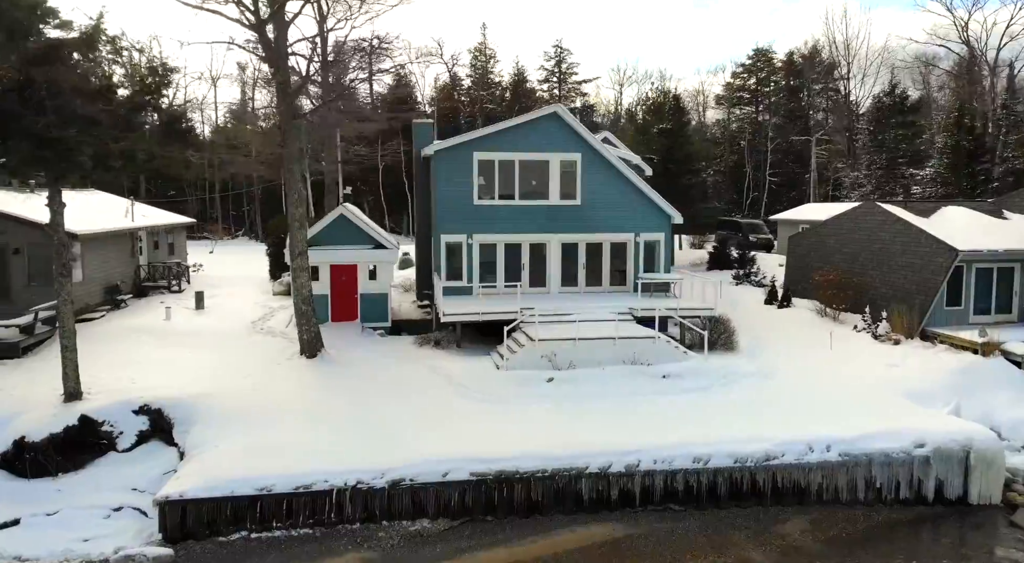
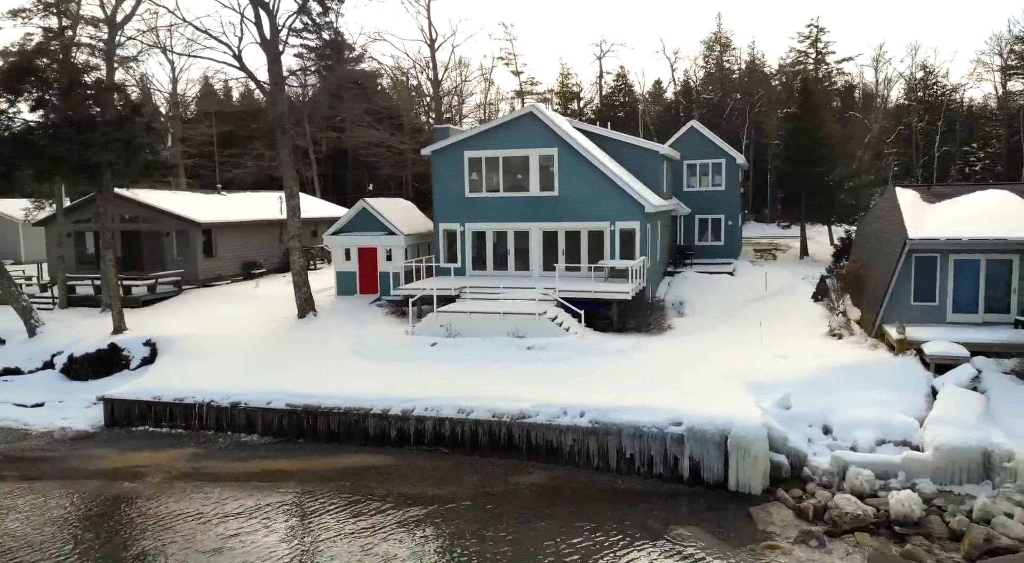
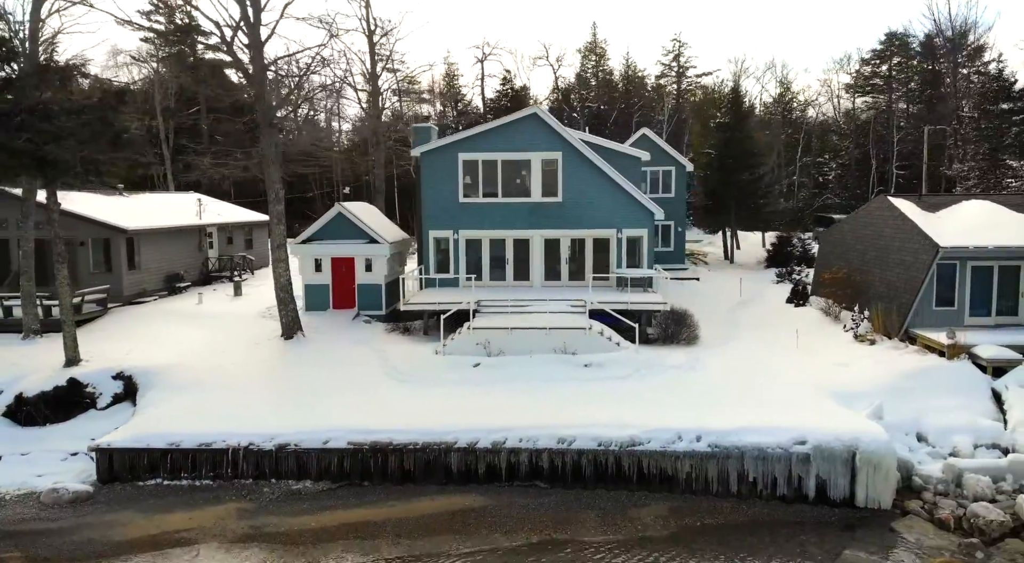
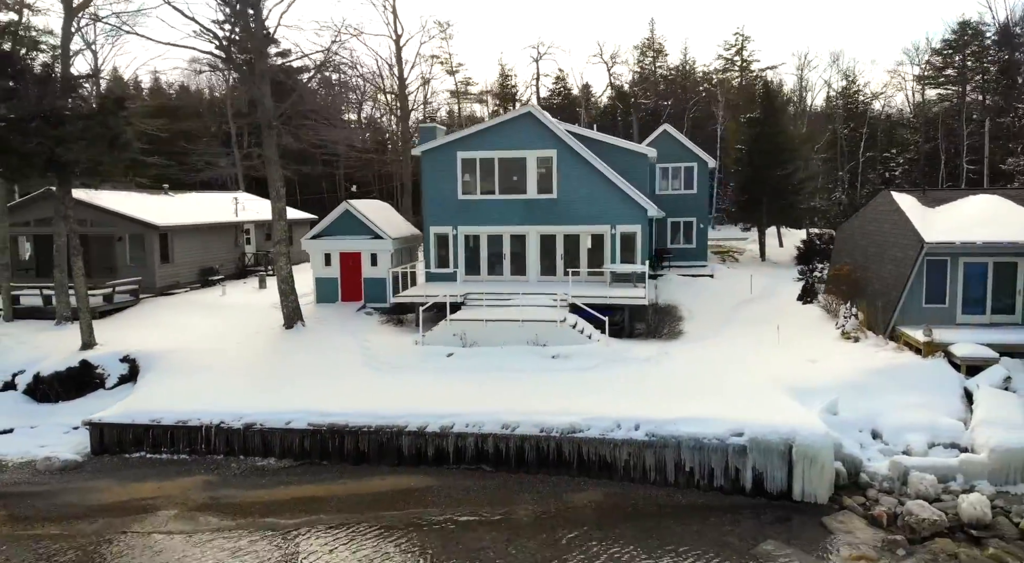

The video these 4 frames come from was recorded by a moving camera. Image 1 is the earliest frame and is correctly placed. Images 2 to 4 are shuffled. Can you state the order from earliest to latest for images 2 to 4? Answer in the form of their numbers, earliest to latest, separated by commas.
3, 4, 2
